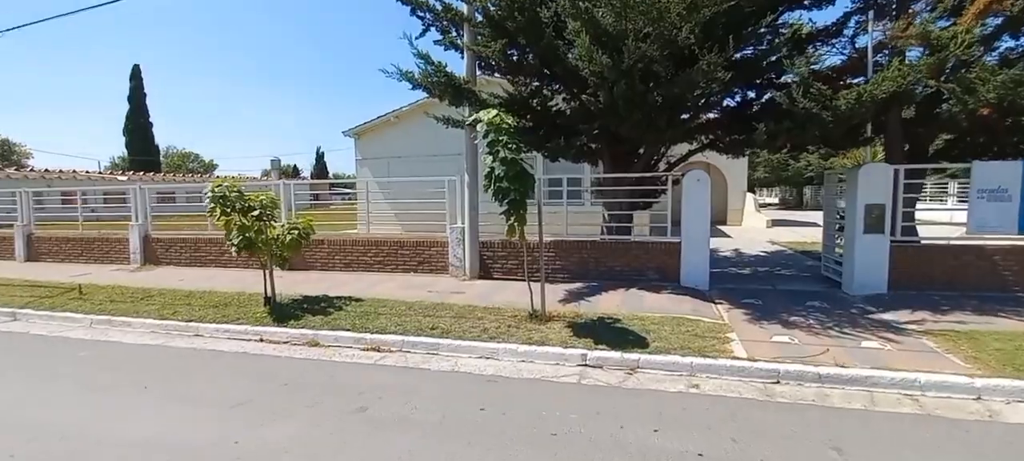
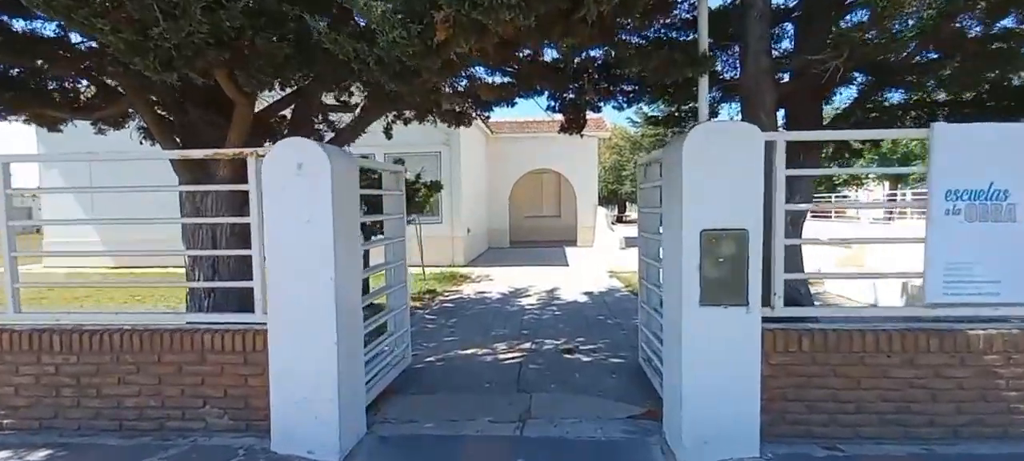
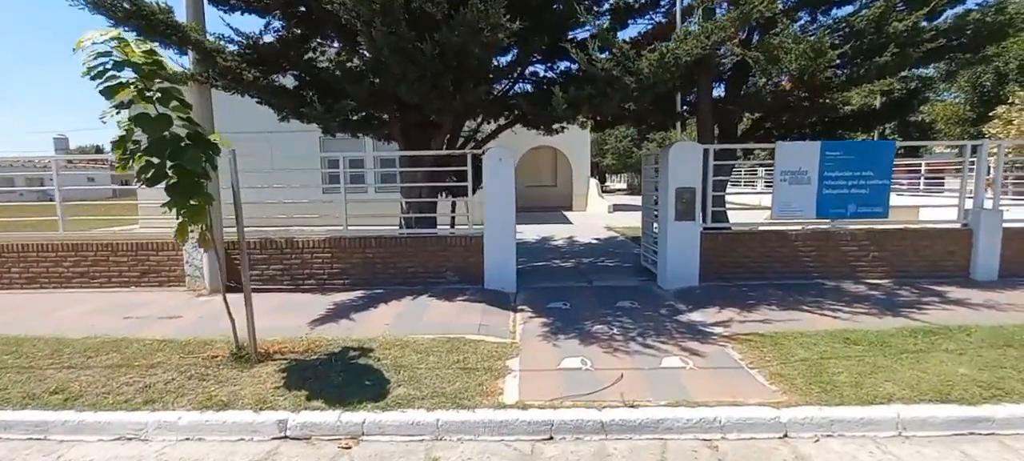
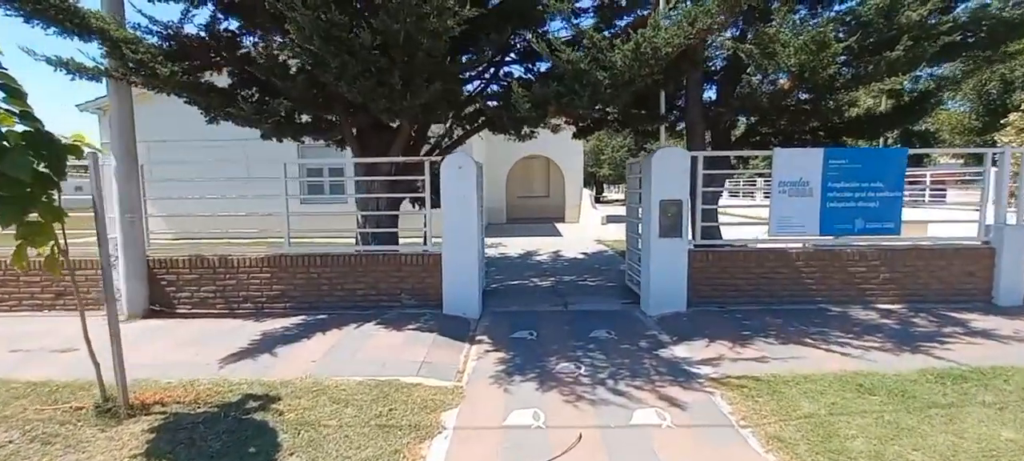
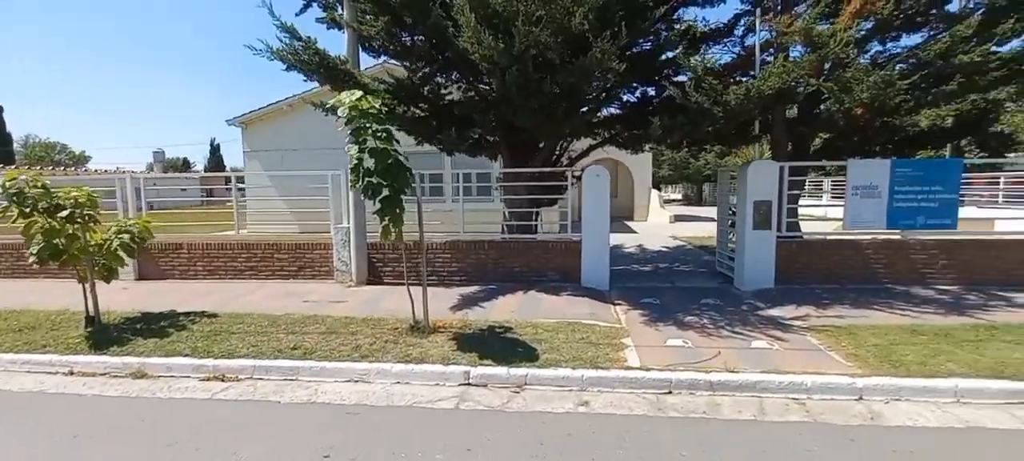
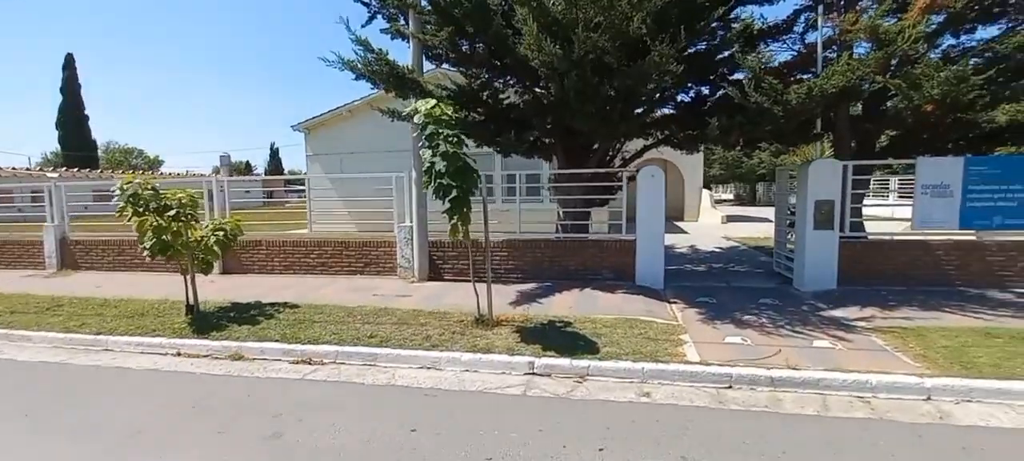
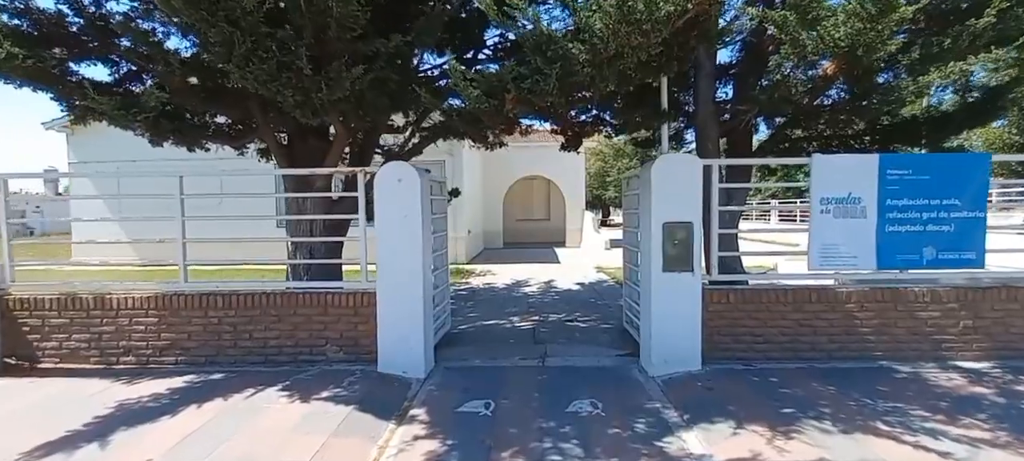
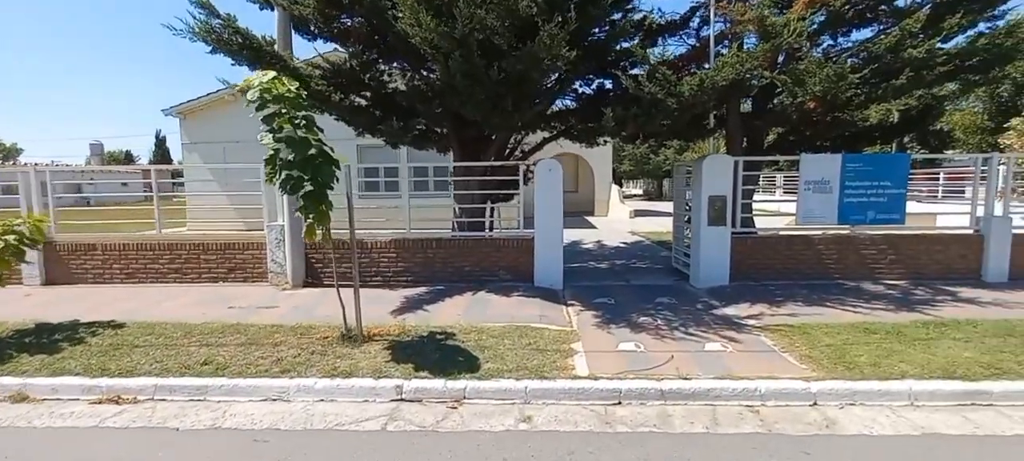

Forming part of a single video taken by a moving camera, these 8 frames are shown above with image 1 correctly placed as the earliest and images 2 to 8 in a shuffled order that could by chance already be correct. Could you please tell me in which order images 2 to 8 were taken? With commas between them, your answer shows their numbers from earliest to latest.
6, 5, 8, 3, 4, 7, 2
